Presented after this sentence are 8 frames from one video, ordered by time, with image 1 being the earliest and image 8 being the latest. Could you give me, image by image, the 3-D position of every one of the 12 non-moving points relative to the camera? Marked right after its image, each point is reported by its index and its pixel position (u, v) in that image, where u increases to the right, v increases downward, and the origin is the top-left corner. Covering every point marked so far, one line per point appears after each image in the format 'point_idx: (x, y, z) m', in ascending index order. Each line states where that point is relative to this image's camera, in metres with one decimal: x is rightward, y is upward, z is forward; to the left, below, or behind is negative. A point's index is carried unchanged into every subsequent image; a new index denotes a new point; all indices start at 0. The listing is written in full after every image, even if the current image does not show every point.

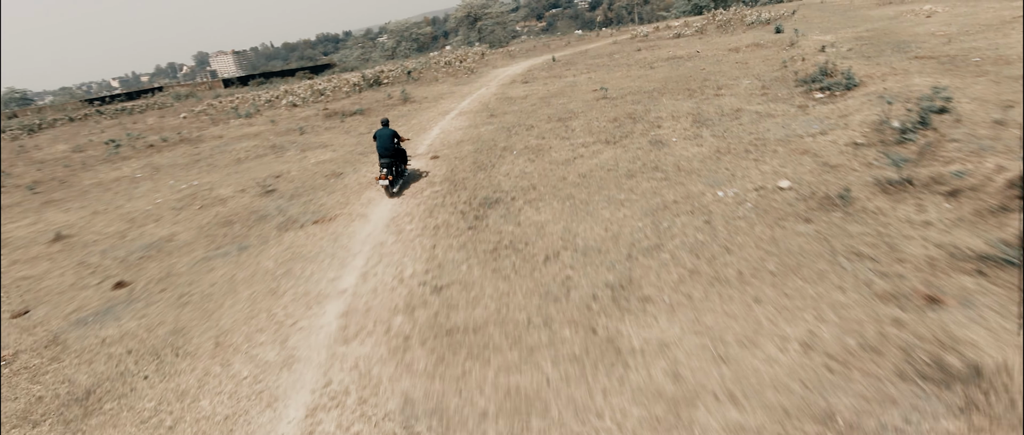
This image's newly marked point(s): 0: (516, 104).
0: (+0.2, +4.4, +18.6) m
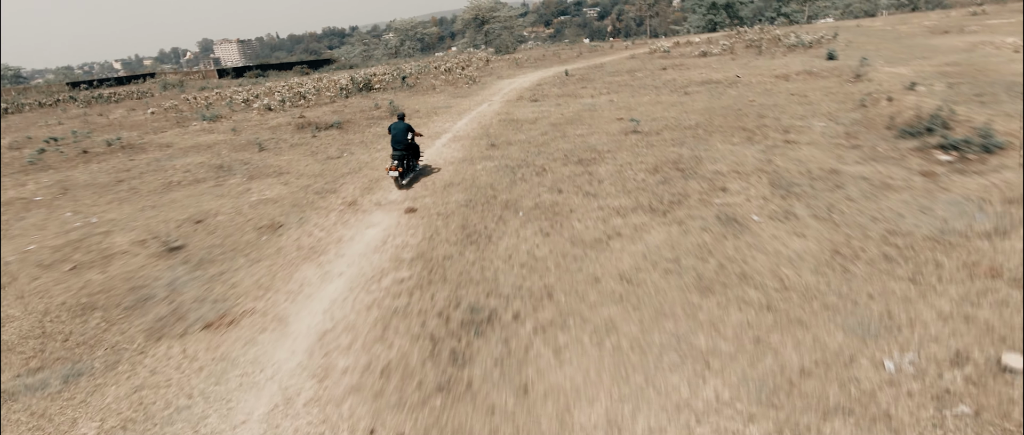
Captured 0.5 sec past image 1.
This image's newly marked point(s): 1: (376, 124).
0: (+0.4, +2.8, +15.2) m
1: (-5.5, +3.7, +19.0) m
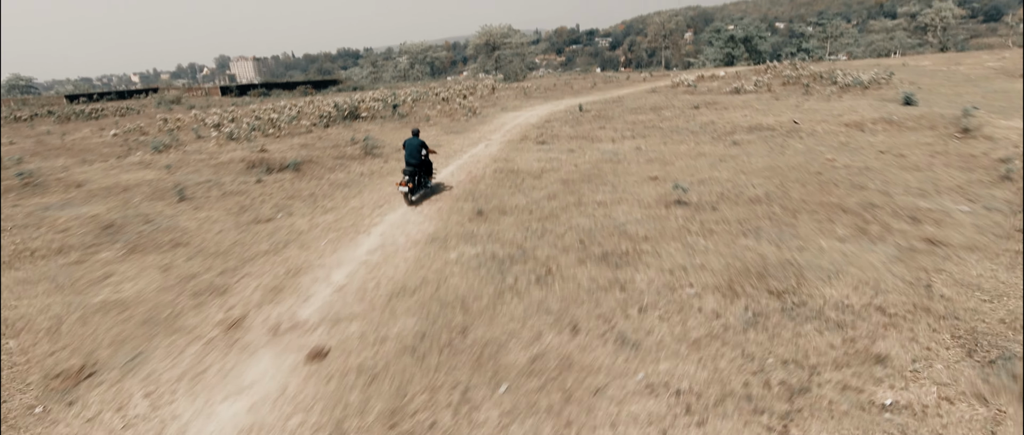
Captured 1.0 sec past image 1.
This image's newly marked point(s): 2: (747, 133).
0: (+0.3, +0.6, +11.3) m
1: (-5.5, +1.6, +15.3) m
2: (+7.6, +2.7, +15.2) m
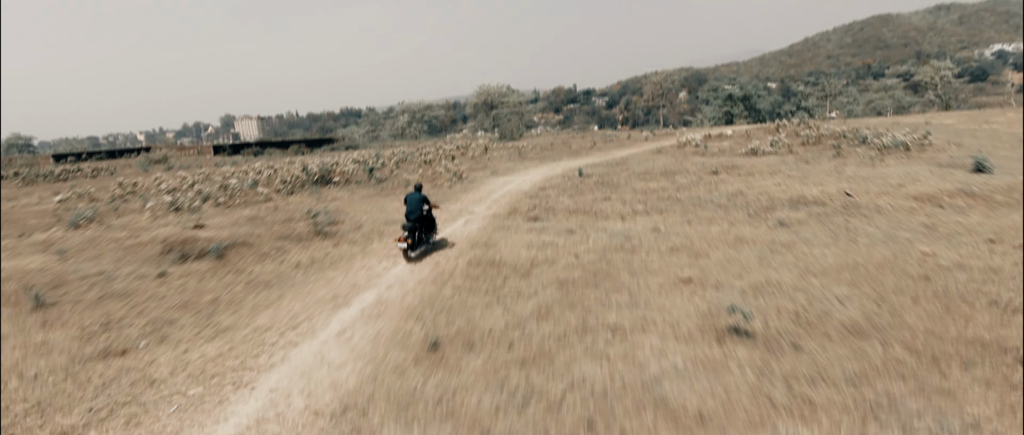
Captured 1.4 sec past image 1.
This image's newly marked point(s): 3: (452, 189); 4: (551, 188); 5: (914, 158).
0: (-0.1, -1.4, +7.9) m
1: (-5.9, -0.9, +12.0) m
2: (+7.1, +0.2, +12.0) m
3: (-2.5, +1.2, +19.9) m
4: (+1.5, +1.1, +18.1) m
5: (+14.4, +2.2, +17.0) m
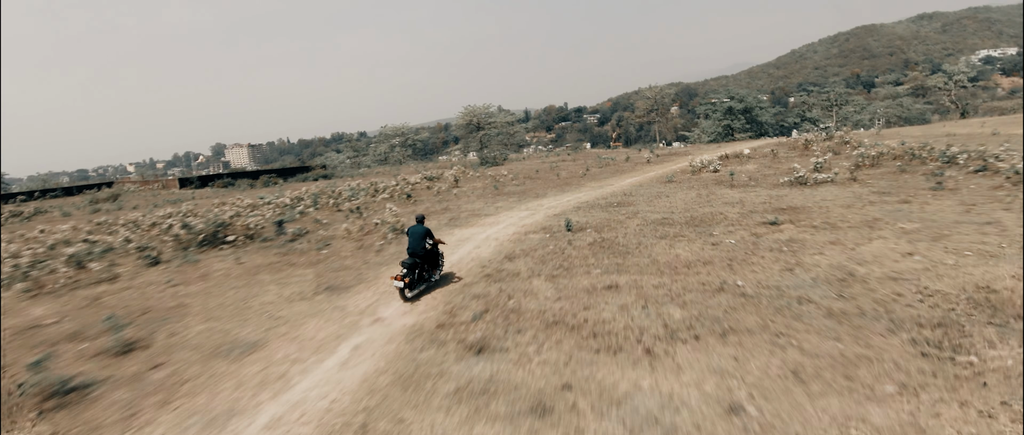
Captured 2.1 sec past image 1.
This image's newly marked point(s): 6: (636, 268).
0: (-1.2, -3.1, +1.5) m
1: (-7.0, -2.9, +5.5) m
2: (+6.0, -1.4, +5.7) m
3: (-3.8, -1.0, +13.5) m
4: (+0.3, -0.9, +11.7) m
5: (+13.1, +0.6, +10.8) m
6: (+2.5, -1.0, +9.7) m
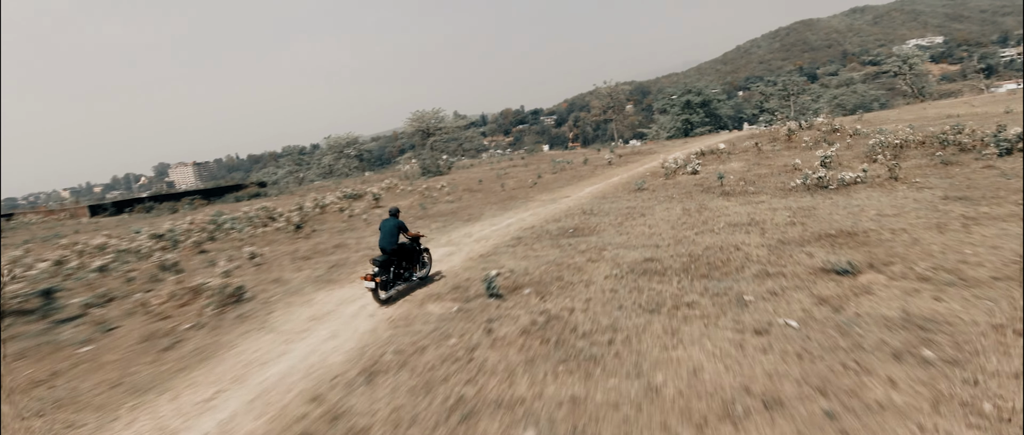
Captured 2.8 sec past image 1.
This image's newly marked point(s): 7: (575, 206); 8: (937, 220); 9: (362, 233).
0: (-2.1, -4.0, -4.2) m
1: (-8.2, -4.2, -0.6) m
2: (+4.7, -1.9, +0.6) m
3: (-5.6, -2.2, +7.6) m
4: (-1.5, -1.9, +6.1) m
5: (+11.3, +0.3, +6.2) m
6: (+0.9, -1.8, +4.2) m
7: (+2.2, +0.4, +16.4) m
8: (+7.5, 0.0, +8.6) m
9: (-5.7, -0.4, +17.9) m
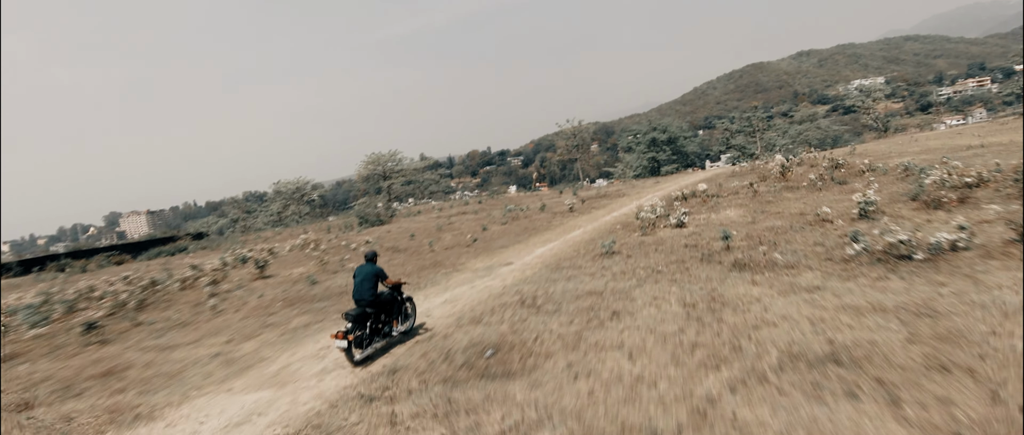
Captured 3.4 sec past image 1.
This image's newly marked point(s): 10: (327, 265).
0: (-2.8, -4.3, -10.2) m
1: (-9.1, -4.9, -7.0) m
2: (+3.6, -2.4, -4.8) m
3: (-7.1, -3.6, +1.5) m
4: (-2.9, -3.0, +0.4) m
5: (+9.8, -0.5, +1.4) m
6: (-0.4, -2.7, -1.4) m
7: (0.0, -1.5, +11.0) m
8: (+5.9, -1.1, +3.5) m
9: (-7.8, -2.6, +11.9) m
10: (-6.8, -1.7, +17.4) m
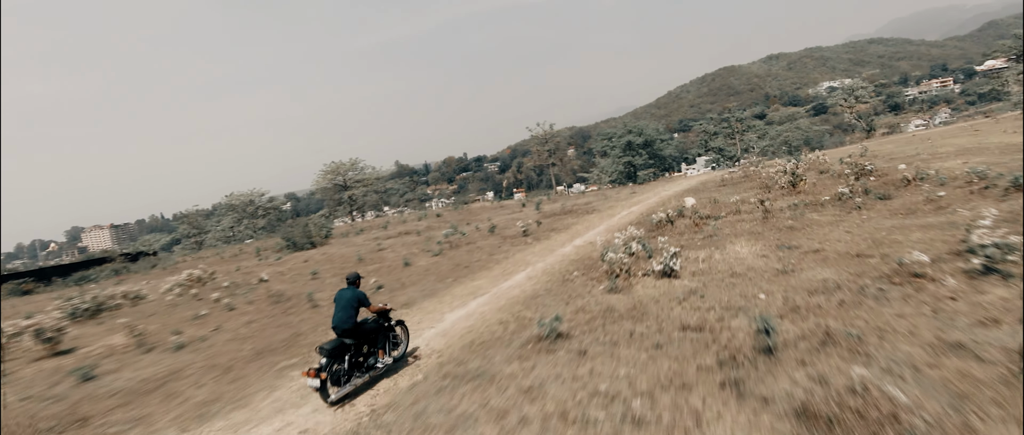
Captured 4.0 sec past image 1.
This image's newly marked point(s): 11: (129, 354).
0: (-3.7, -5.0, -15.7) m
1: (-10.1, -5.8, -12.8) m
2: (+2.4, -3.1, -10.0) m
3: (-8.5, -4.5, -4.2) m
4: (-4.3, -3.9, -5.1) m
5: (+8.3, -1.1, -3.5) m
6: (-1.7, -3.5, -6.8) m
7: (-1.8, -2.5, +5.6) m
8: (+4.3, -1.8, -1.6) m
9: (-9.7, -3.7, +6.2) m
10: (-9.0, -2.9, +11.7) m
11: (-8.5, -3.0, +10.7) m
